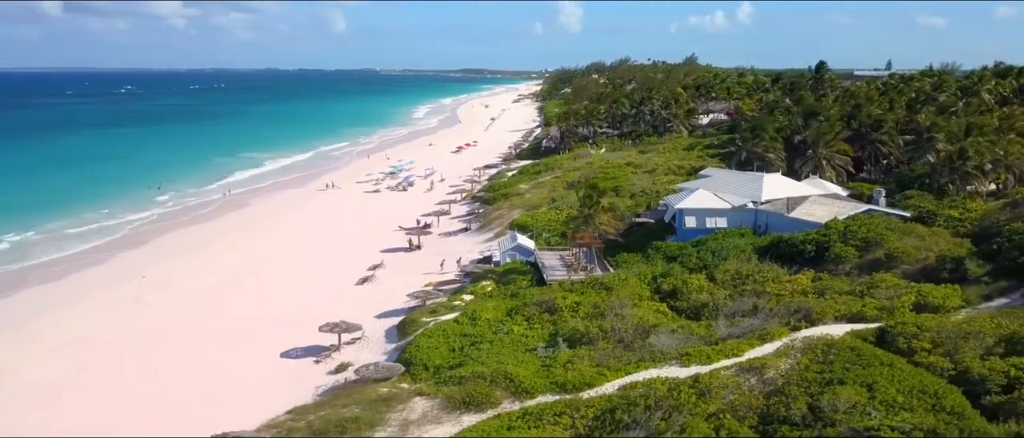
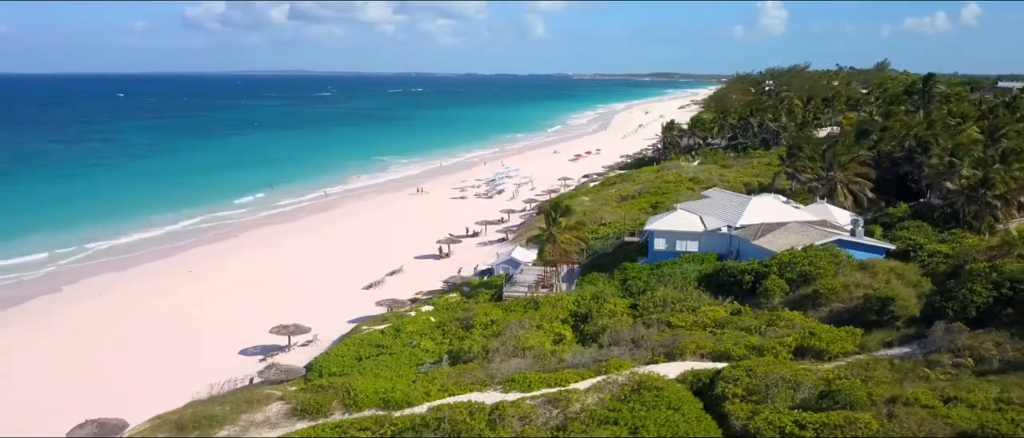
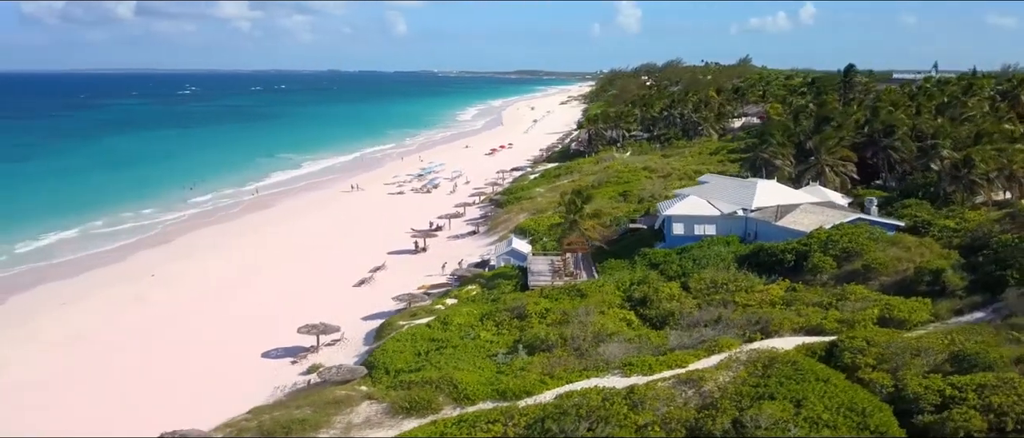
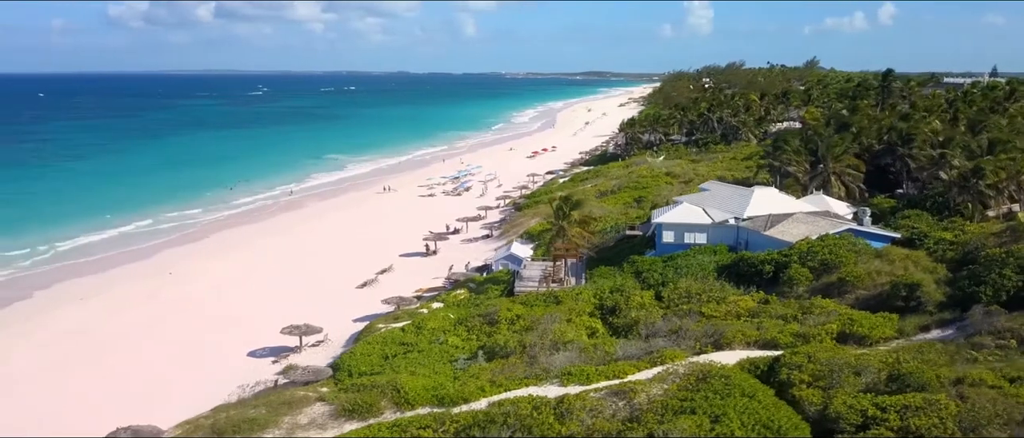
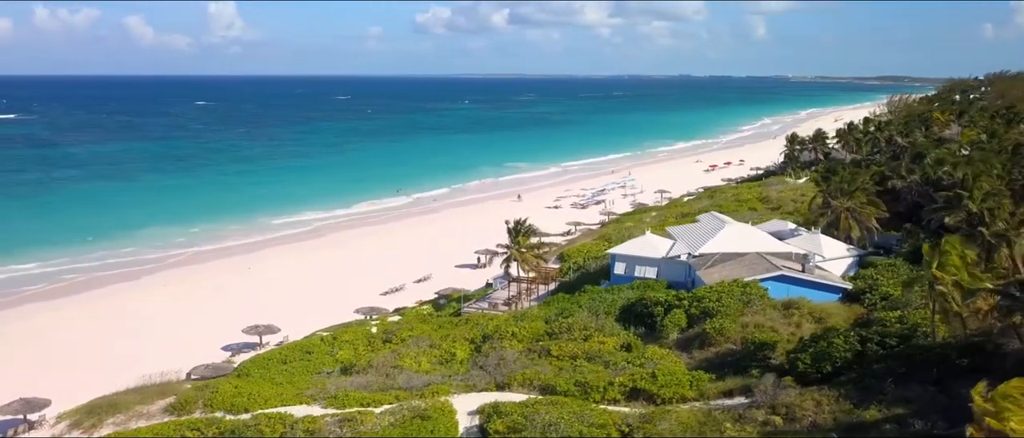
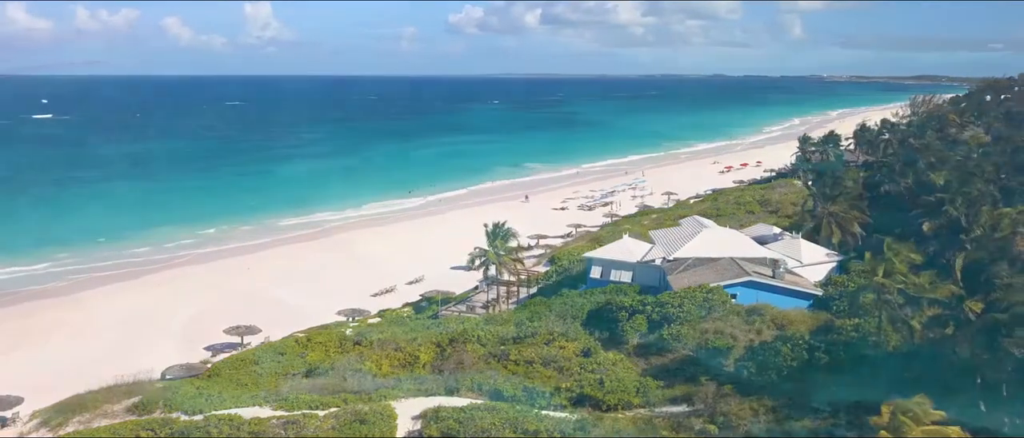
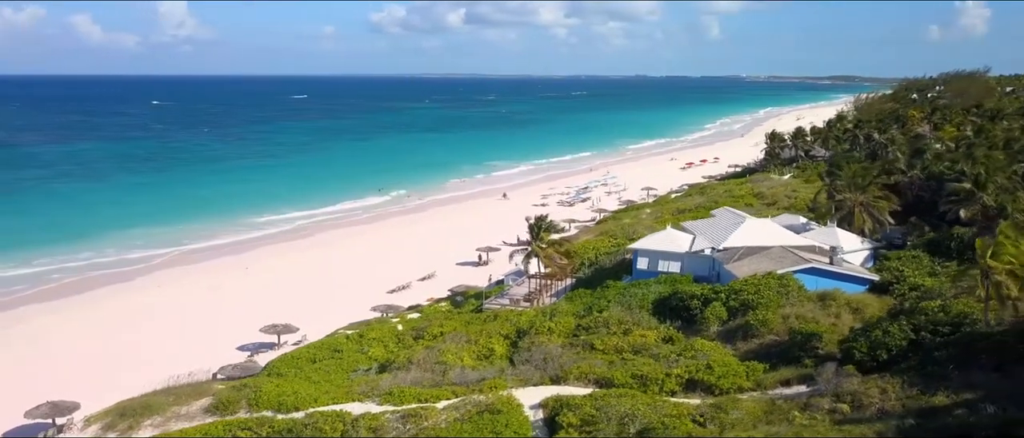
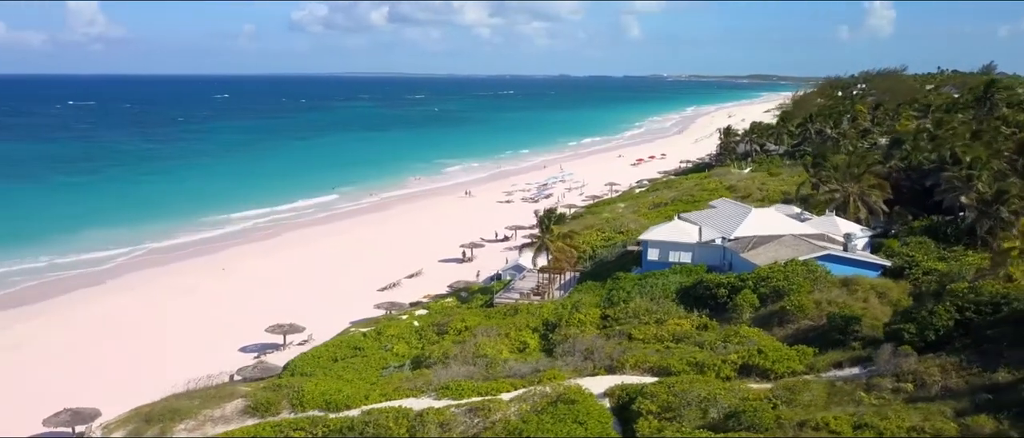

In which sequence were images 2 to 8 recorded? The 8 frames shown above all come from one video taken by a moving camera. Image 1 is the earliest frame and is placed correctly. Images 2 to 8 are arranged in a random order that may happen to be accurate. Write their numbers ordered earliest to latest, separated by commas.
3, 4, 2, 8, 7, 5, 6
